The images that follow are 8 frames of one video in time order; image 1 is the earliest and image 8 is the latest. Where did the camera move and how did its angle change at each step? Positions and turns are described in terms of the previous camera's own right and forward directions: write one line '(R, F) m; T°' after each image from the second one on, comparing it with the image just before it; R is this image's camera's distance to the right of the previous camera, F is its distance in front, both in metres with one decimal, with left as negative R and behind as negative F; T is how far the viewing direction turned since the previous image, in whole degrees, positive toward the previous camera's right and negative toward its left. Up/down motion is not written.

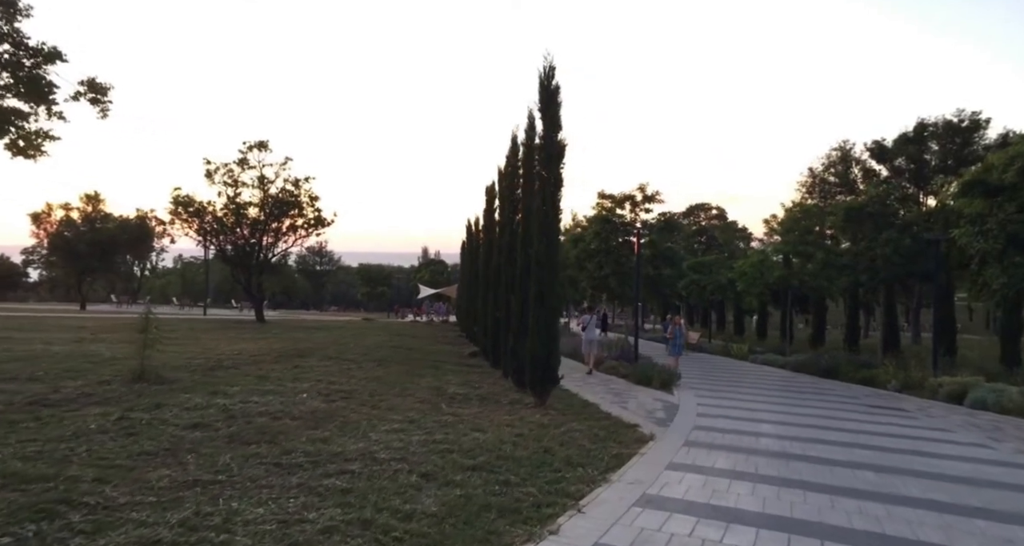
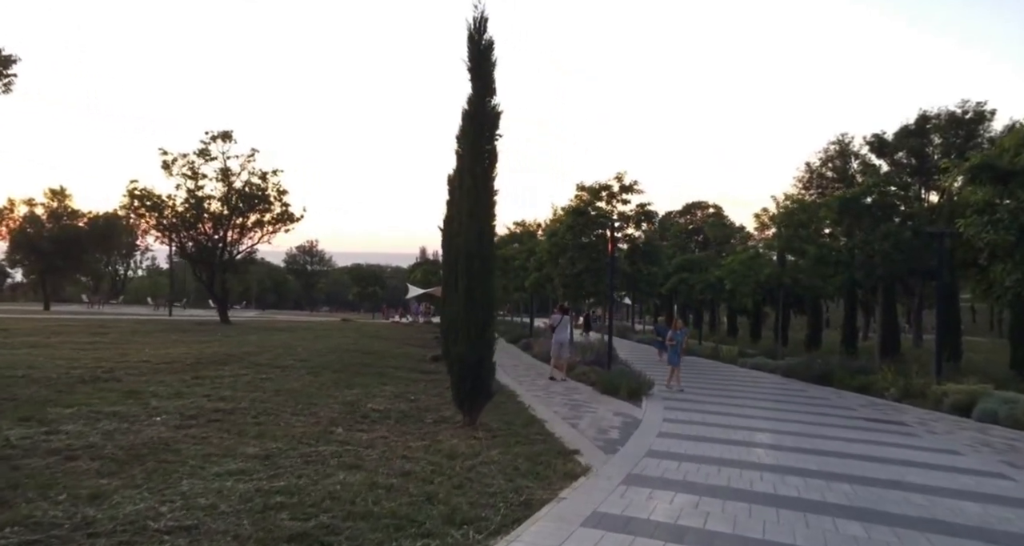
(+1.0, +1.6) m; 0°
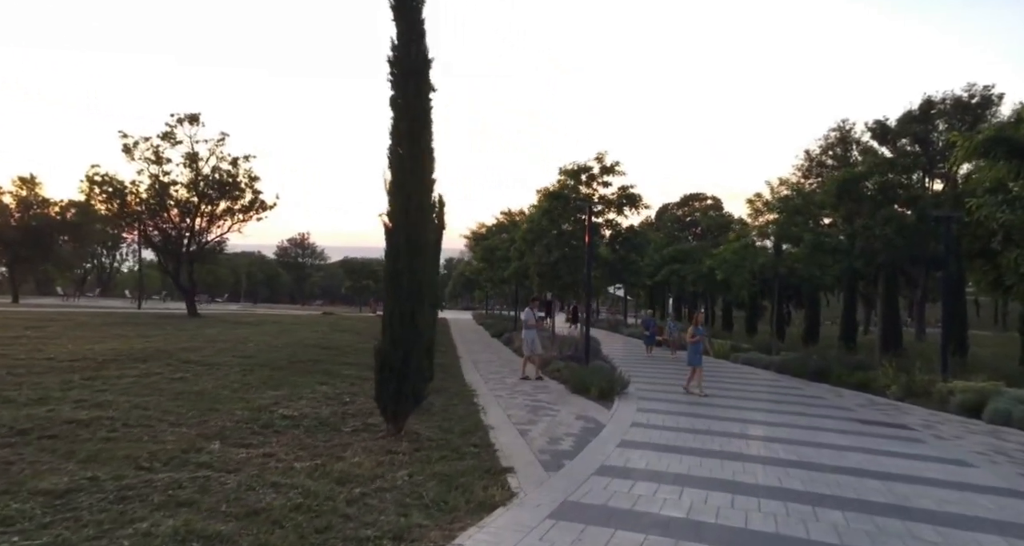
(+0.8, +1.4) m; 0°
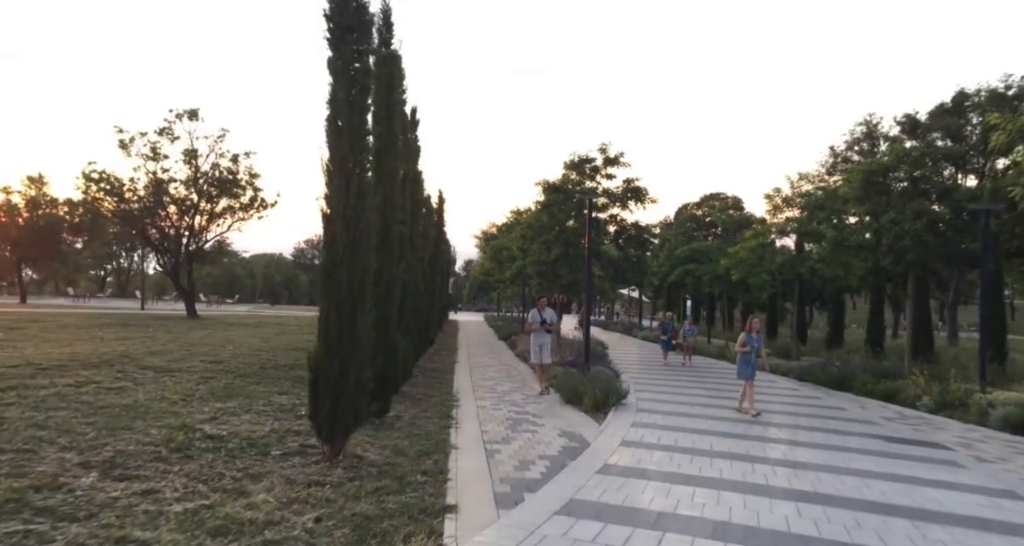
(+0.6, +1.1) m; -2°
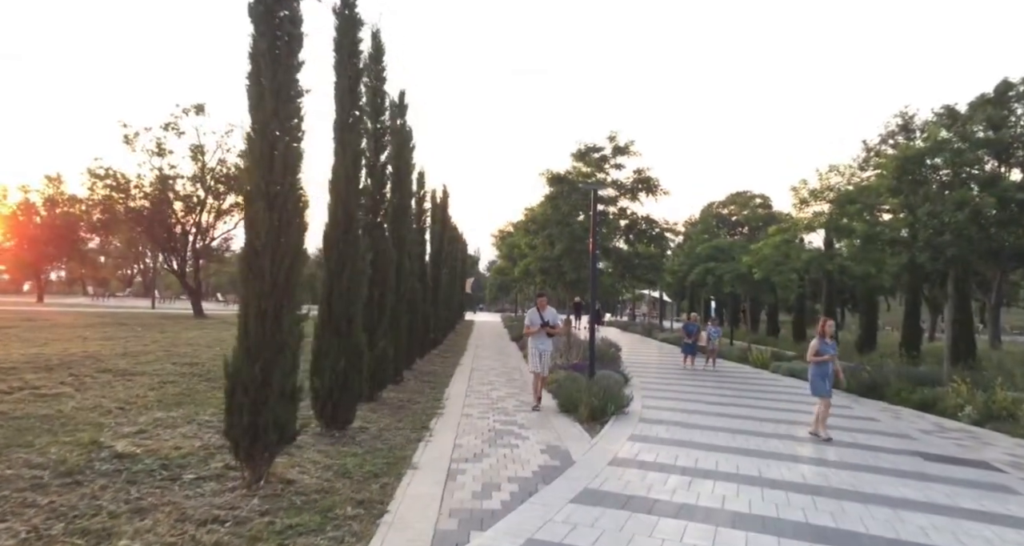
(+0.6, +1.0) m; -2°
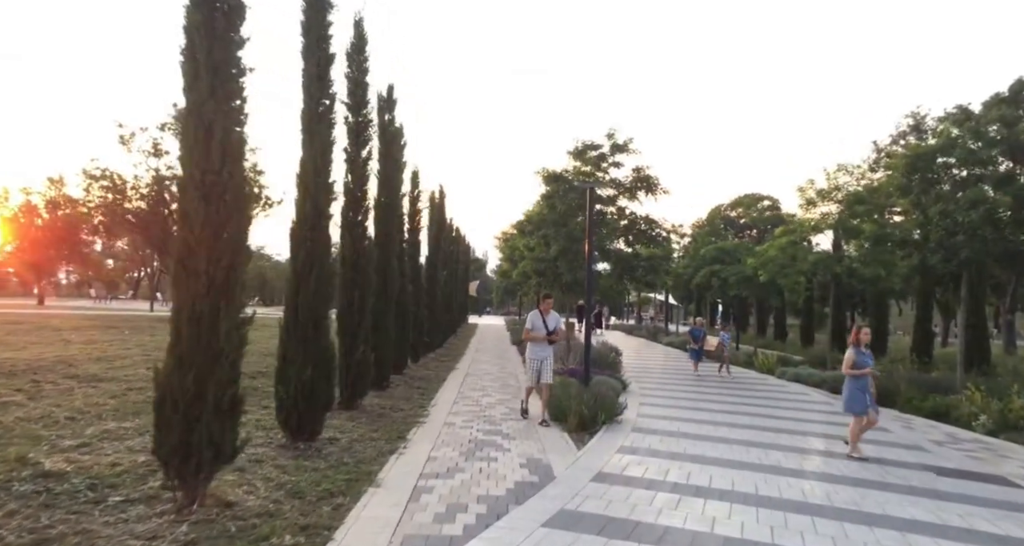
(+0.3, +0.5) m; -1°
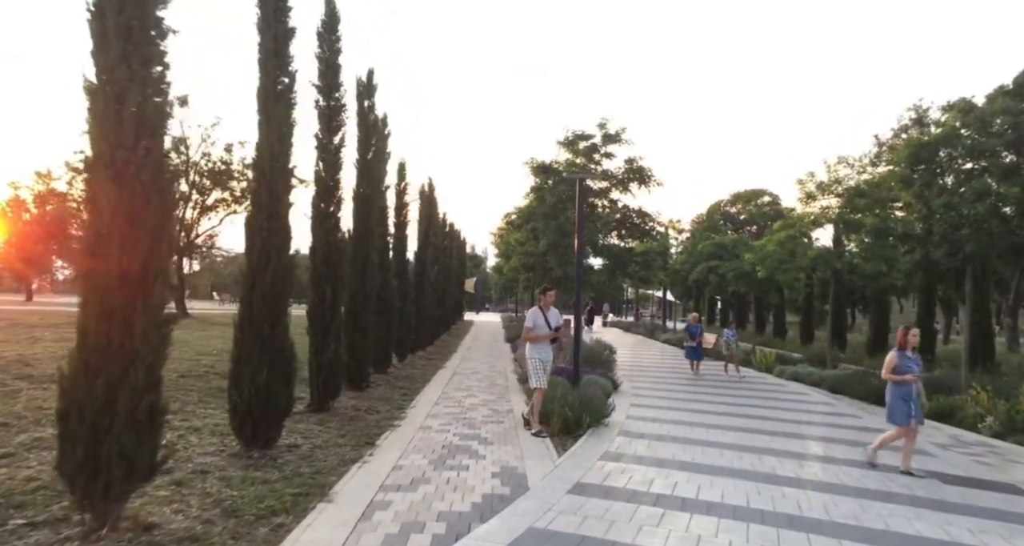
(+0.3, +0.5) m; 0°
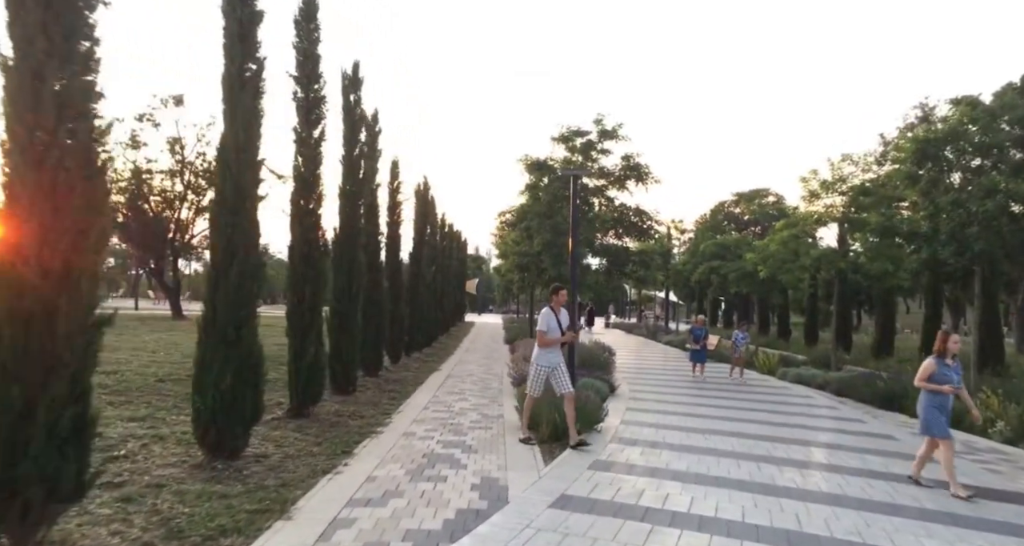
(+0.2, +0.4) m; 0°
